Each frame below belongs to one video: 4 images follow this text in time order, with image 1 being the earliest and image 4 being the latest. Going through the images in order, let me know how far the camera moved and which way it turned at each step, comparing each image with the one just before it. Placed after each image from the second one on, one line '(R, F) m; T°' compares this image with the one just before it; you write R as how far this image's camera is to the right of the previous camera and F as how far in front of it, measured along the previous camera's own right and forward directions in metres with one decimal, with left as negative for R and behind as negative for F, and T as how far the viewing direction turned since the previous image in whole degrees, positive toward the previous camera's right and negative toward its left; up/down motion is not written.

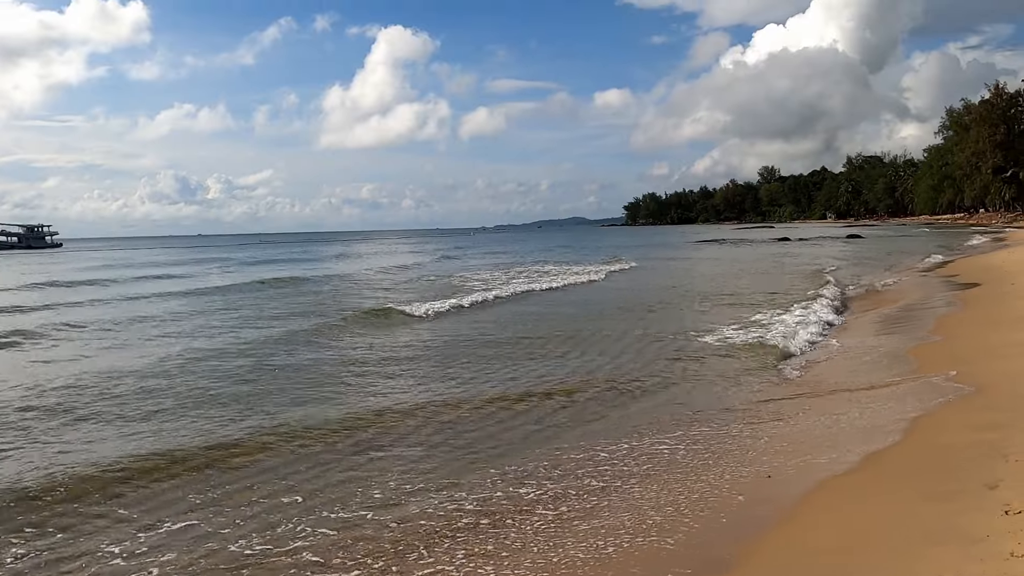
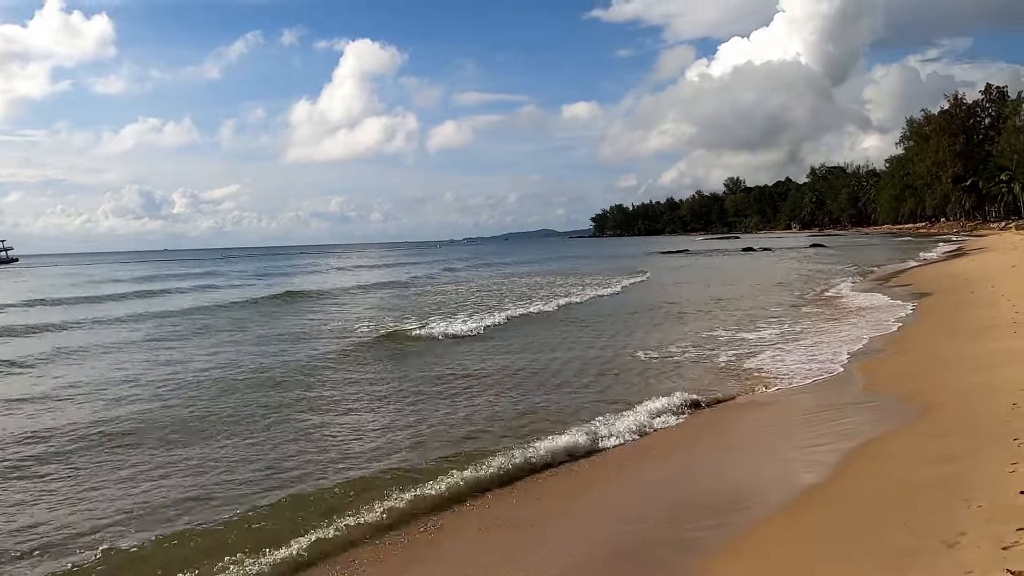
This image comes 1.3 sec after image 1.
(+0.1, +0.9) m; +3°
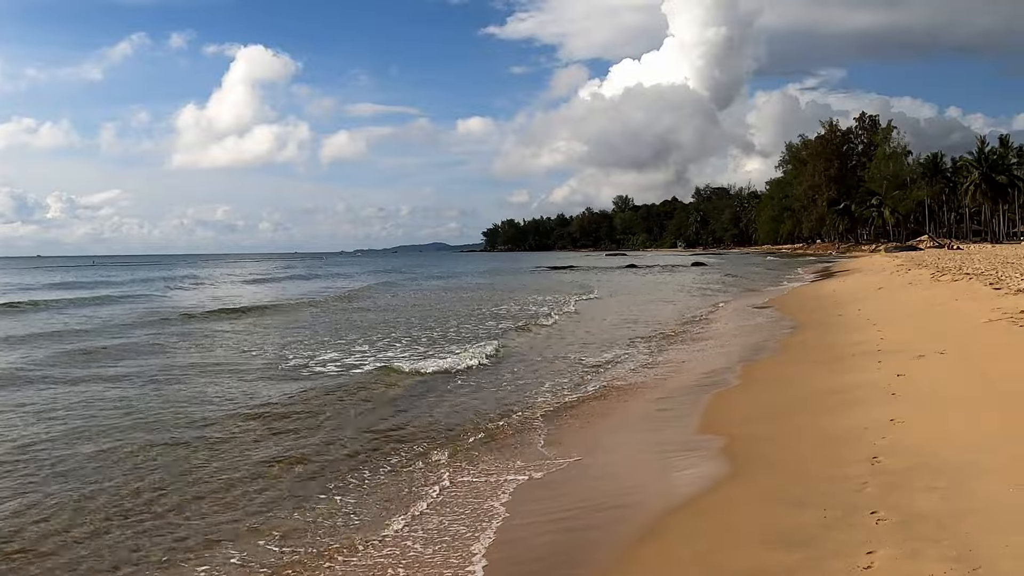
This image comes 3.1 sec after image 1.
(+0.6, +2.5) m; +9°
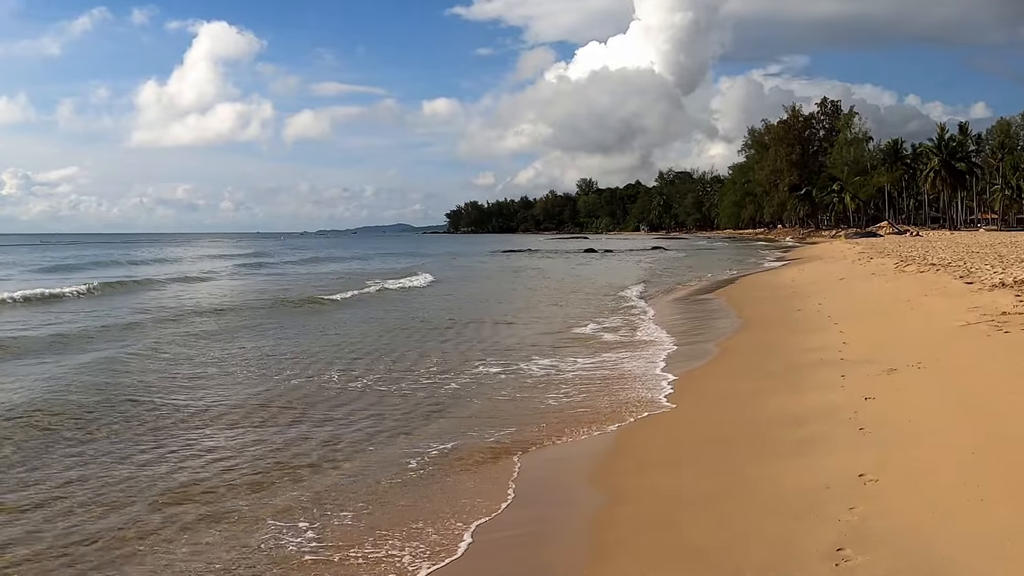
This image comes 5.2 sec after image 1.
(+0.3, +0.9) m; +3°
